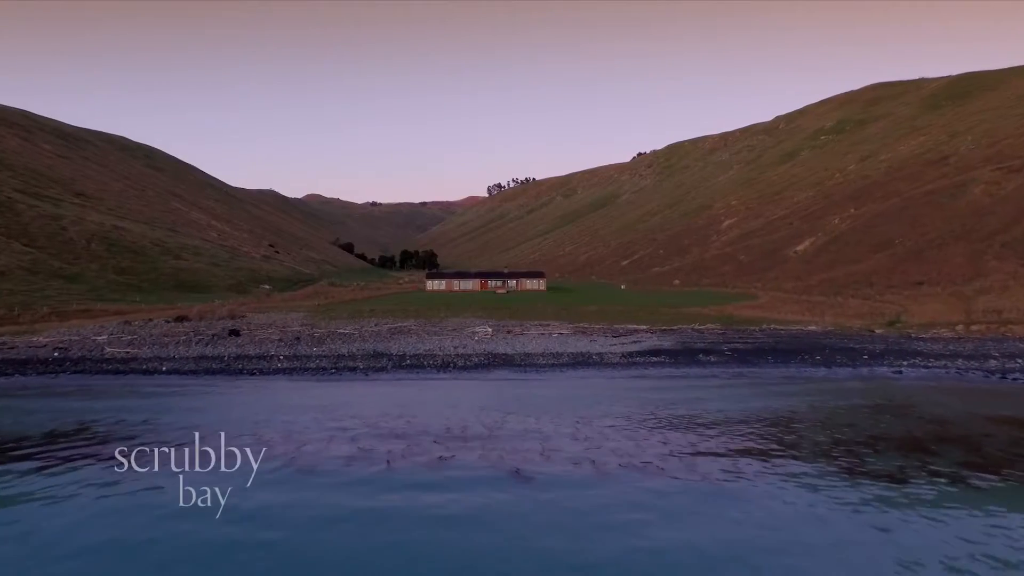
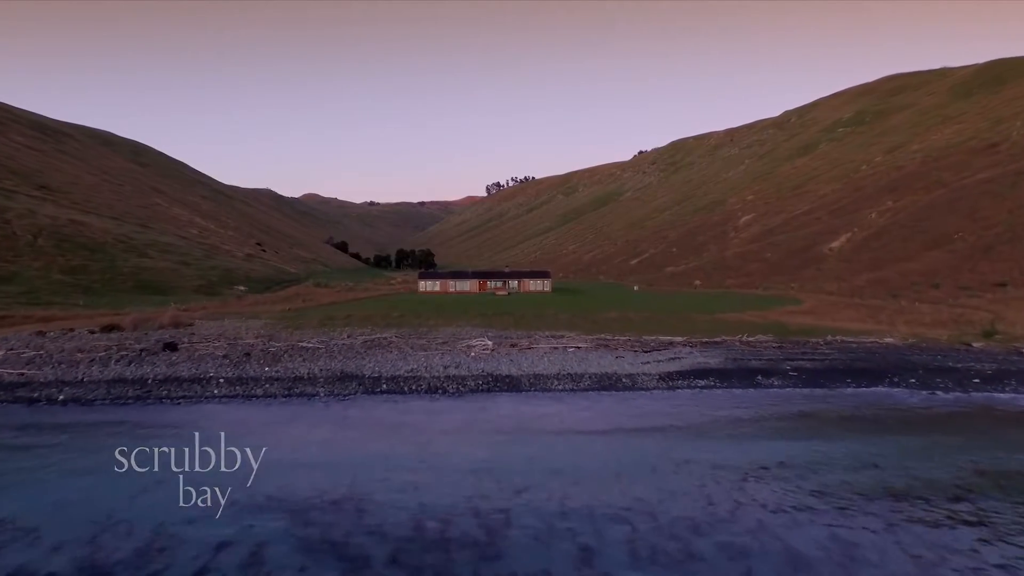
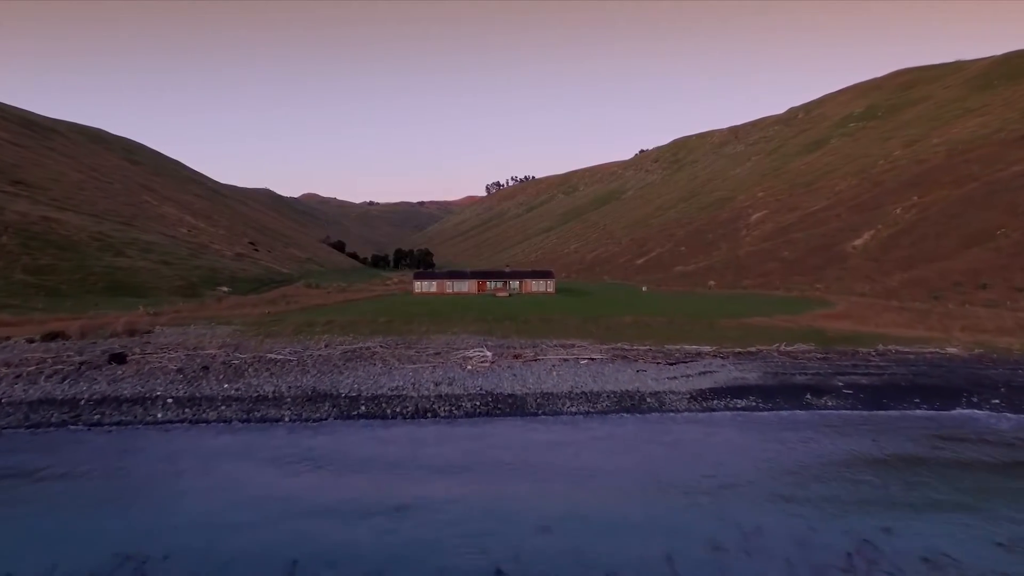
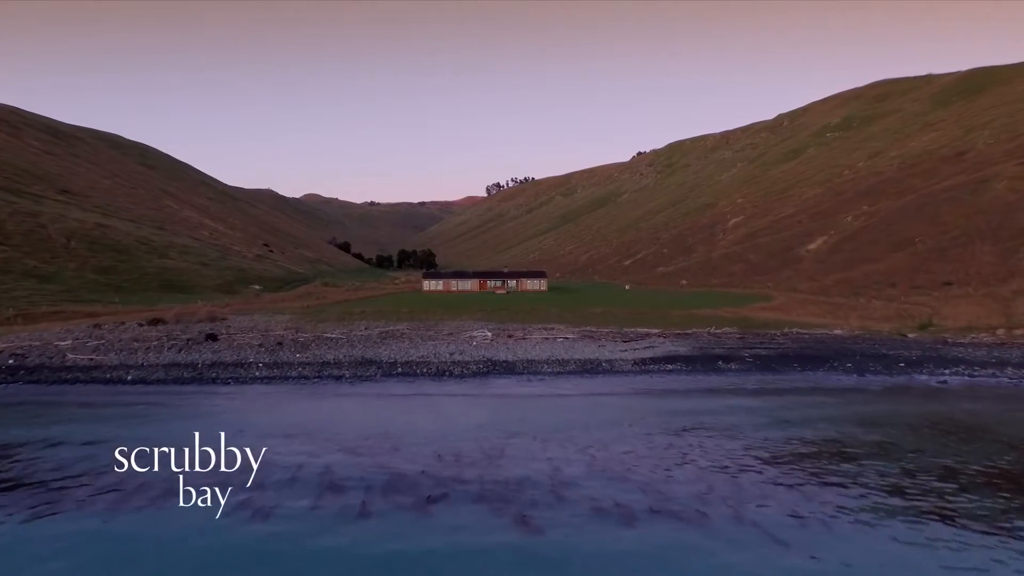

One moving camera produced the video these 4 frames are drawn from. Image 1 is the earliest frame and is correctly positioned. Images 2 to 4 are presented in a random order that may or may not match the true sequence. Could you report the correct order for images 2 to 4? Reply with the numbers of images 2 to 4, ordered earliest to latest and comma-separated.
4, 2, 3
